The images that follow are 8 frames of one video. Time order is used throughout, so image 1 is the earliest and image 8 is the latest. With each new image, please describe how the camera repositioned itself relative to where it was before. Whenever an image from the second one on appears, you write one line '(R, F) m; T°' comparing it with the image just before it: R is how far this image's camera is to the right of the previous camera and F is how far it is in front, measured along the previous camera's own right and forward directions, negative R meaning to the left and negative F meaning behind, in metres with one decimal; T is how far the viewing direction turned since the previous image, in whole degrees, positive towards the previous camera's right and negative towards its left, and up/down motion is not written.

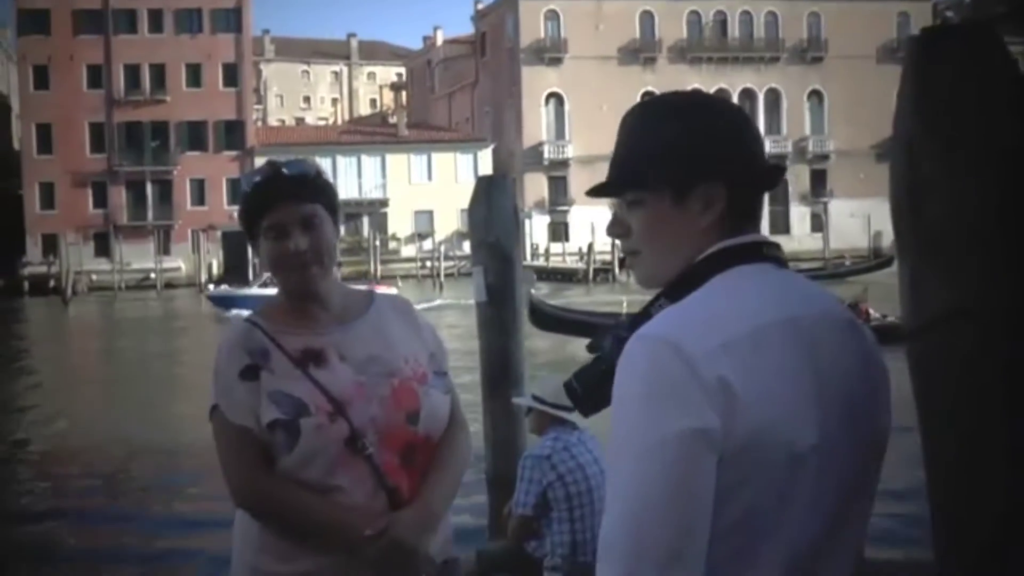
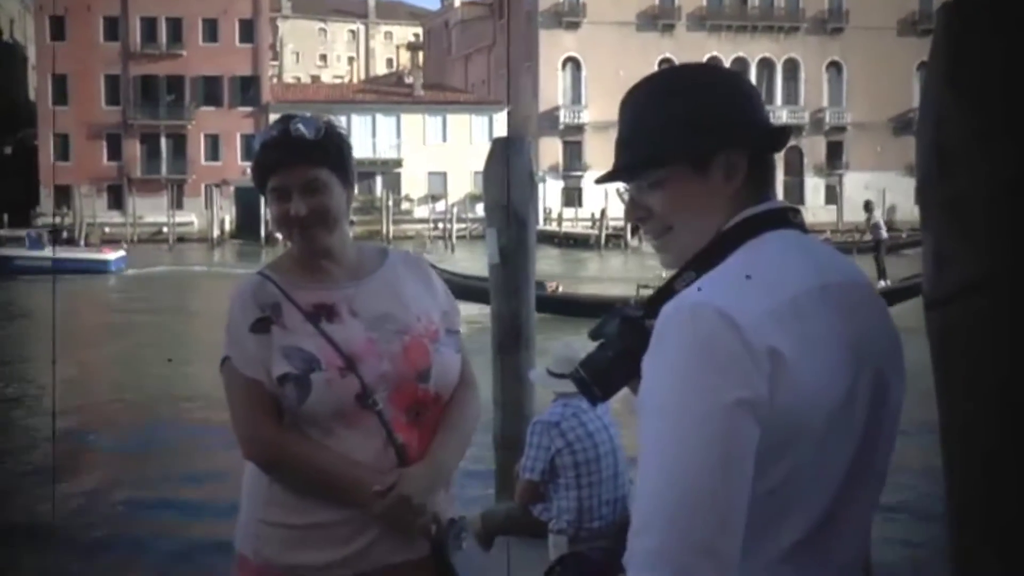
(0.0, 0.0) m; 0°
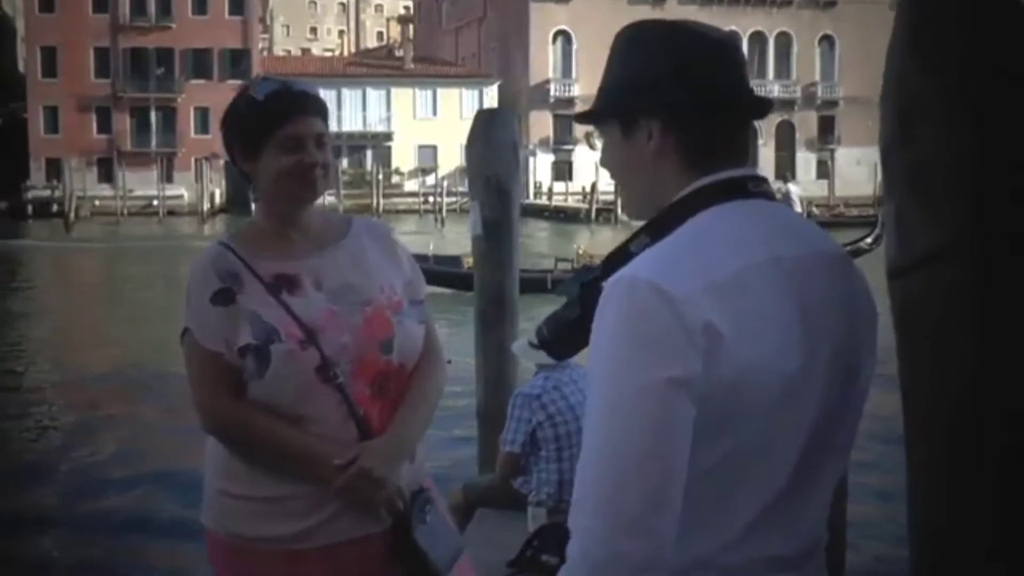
(0.0, 0.0) m; 0°
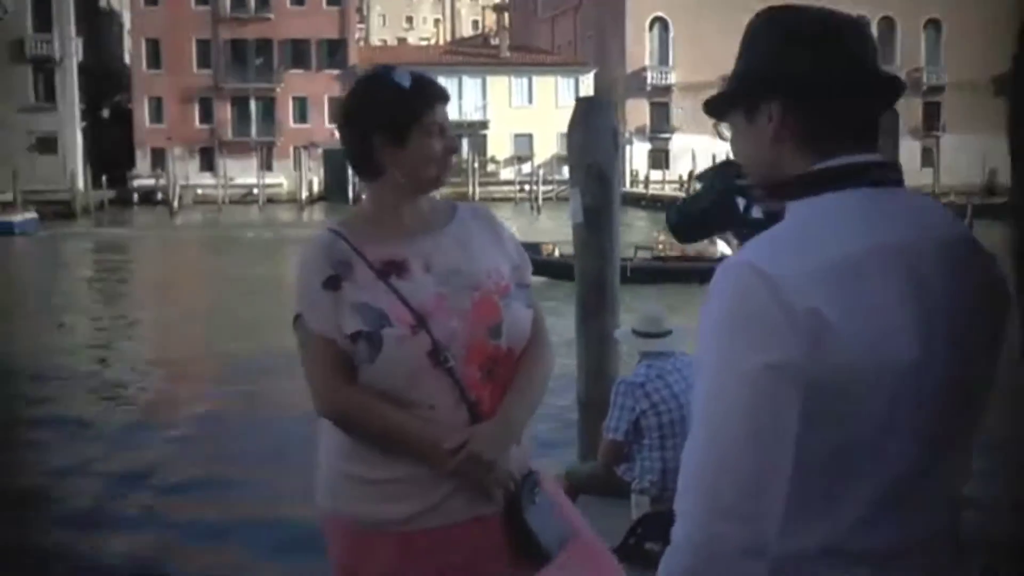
(0.0, 0.0) m; -4°
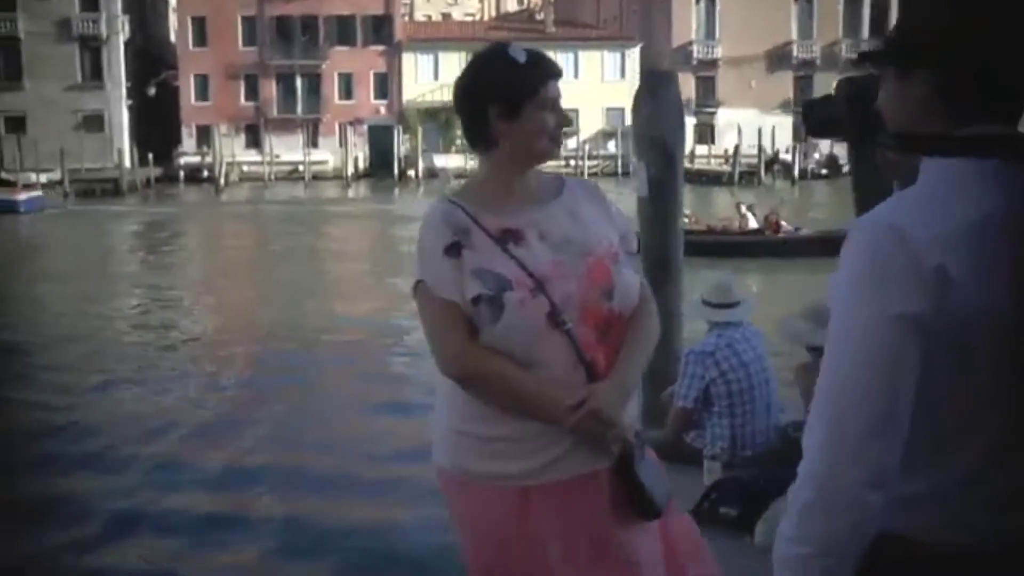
(-0.1, 0.0) m; -1°
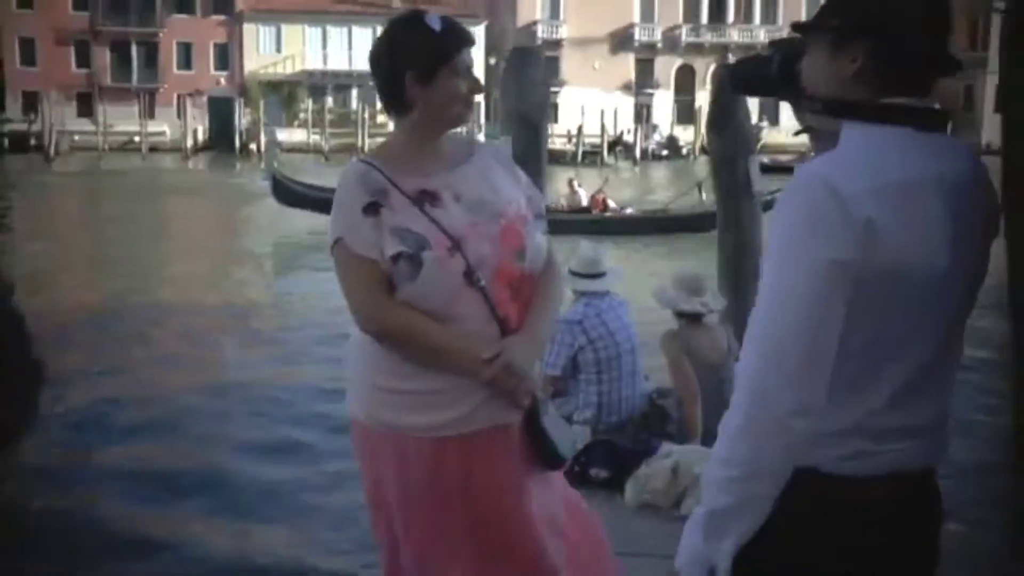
(-0.1, 0.0) m; +8°
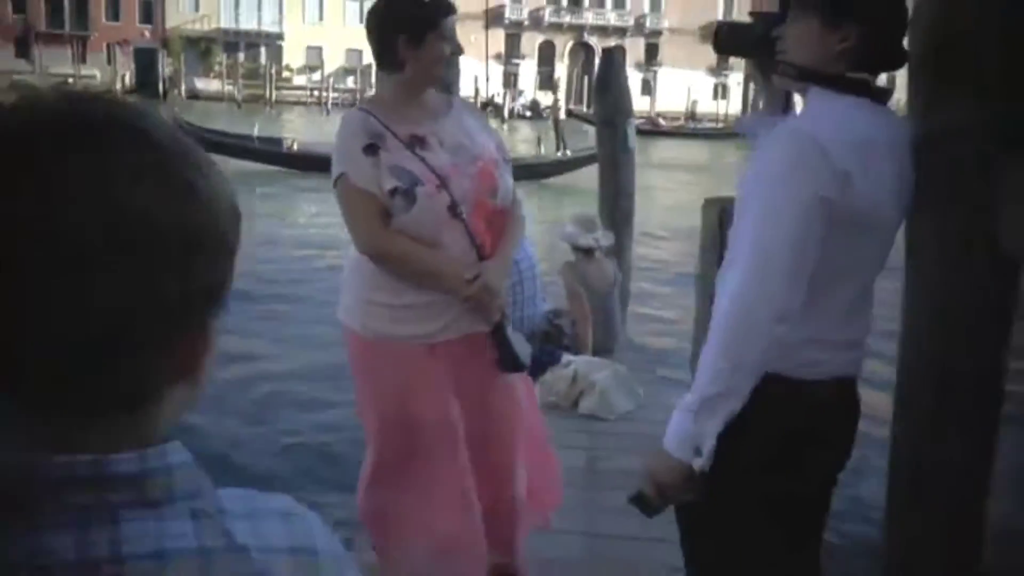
(-0.4, -1.0) m; +9°
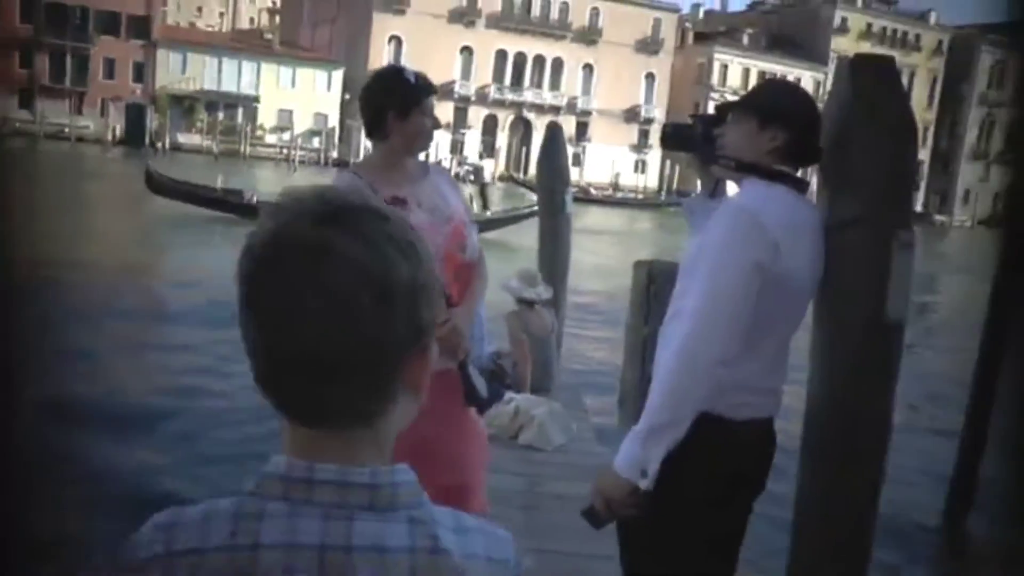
(0.0, -0.9) m; +2°
